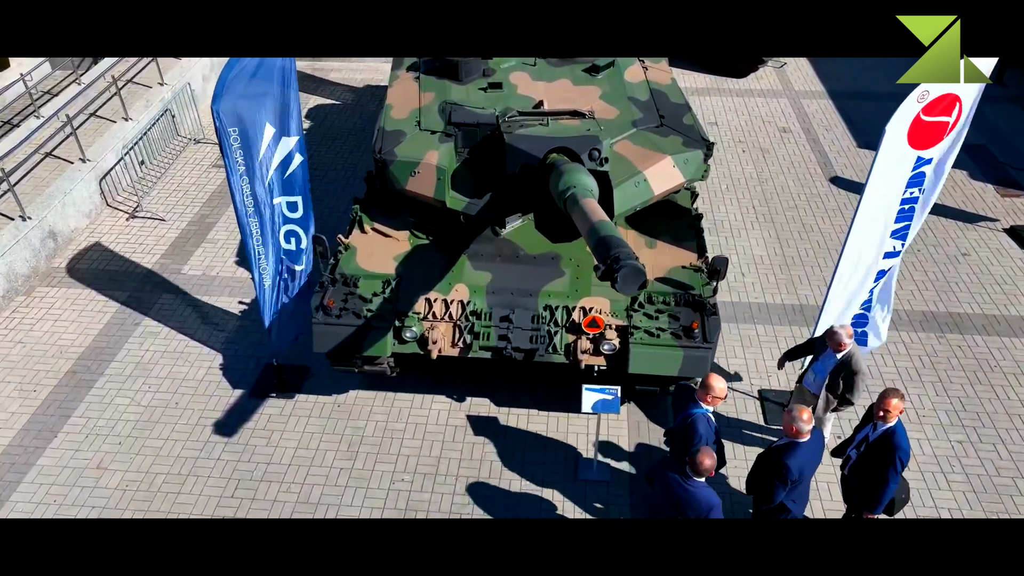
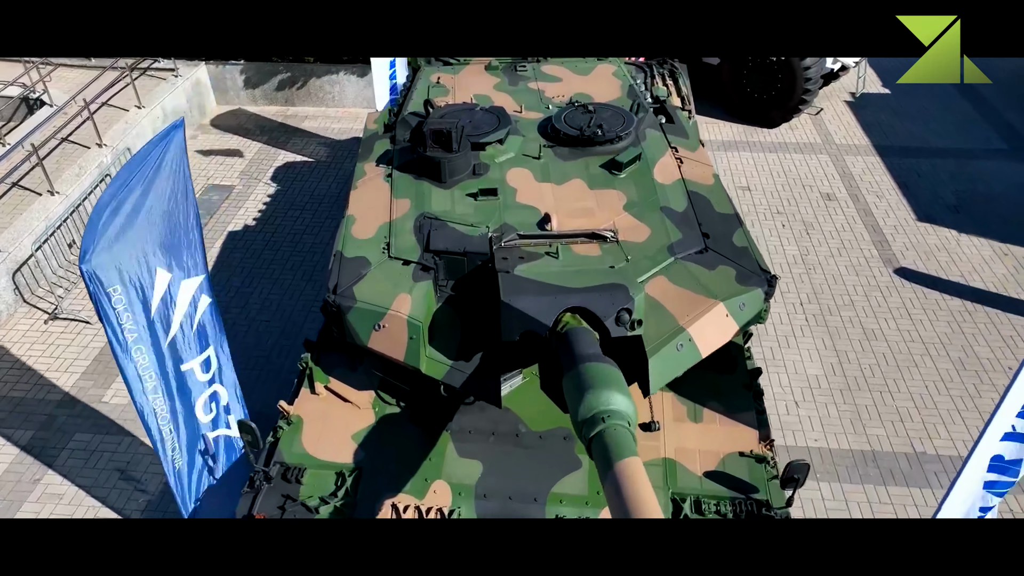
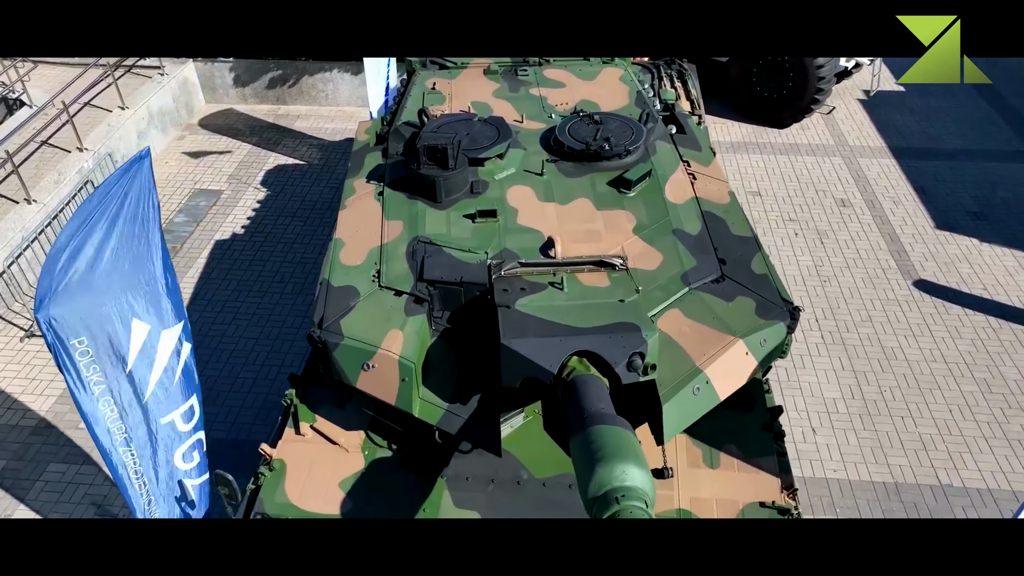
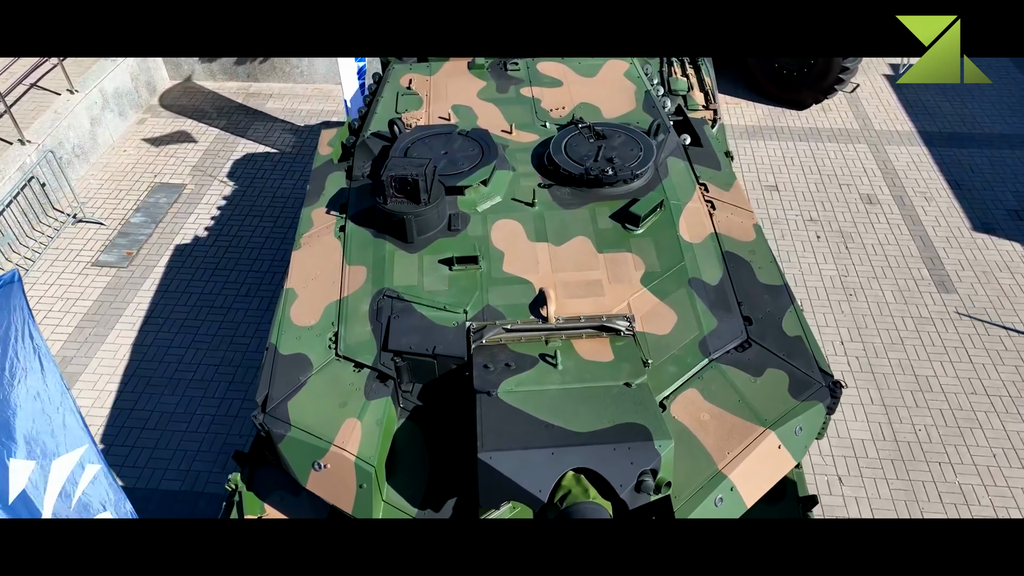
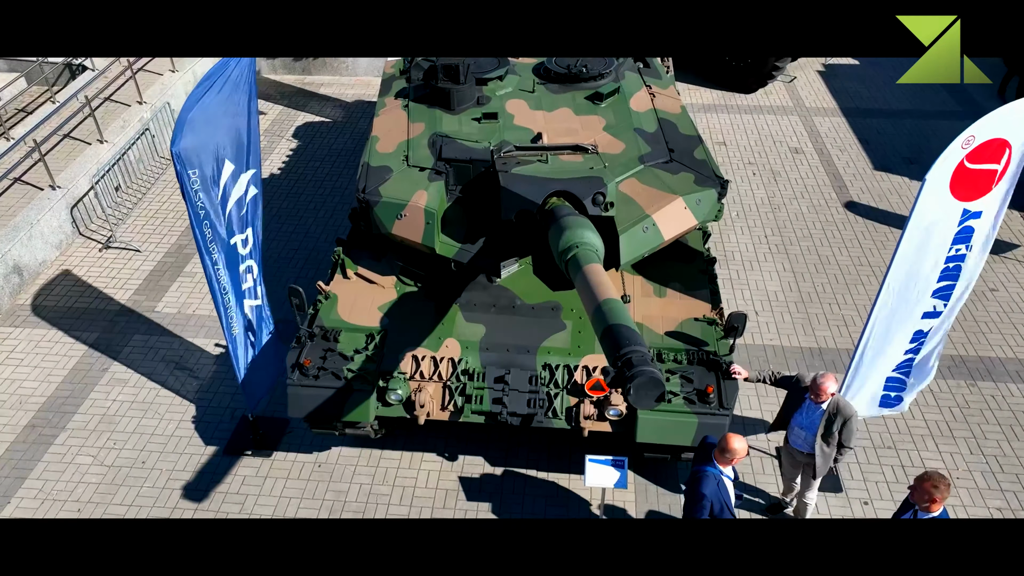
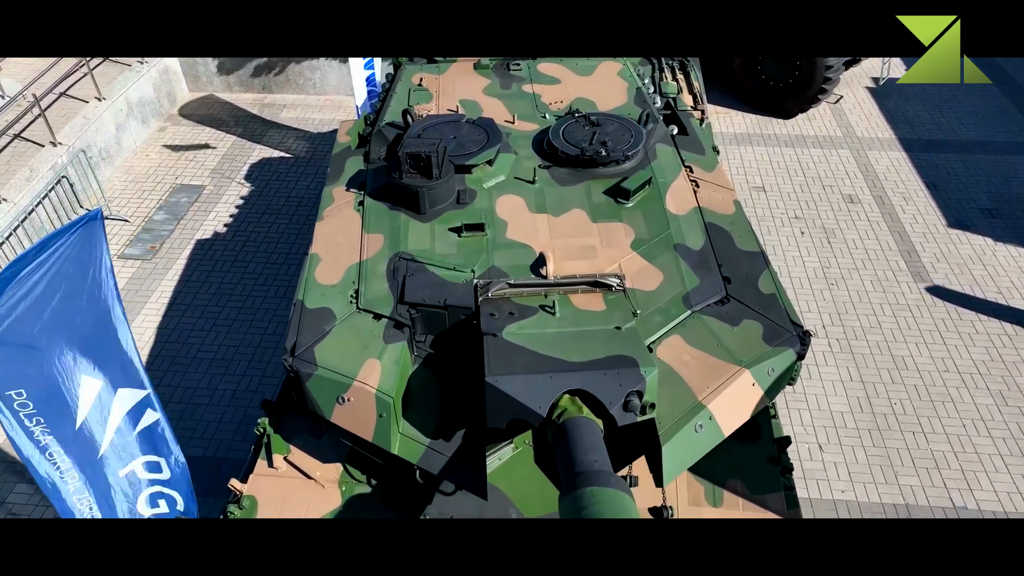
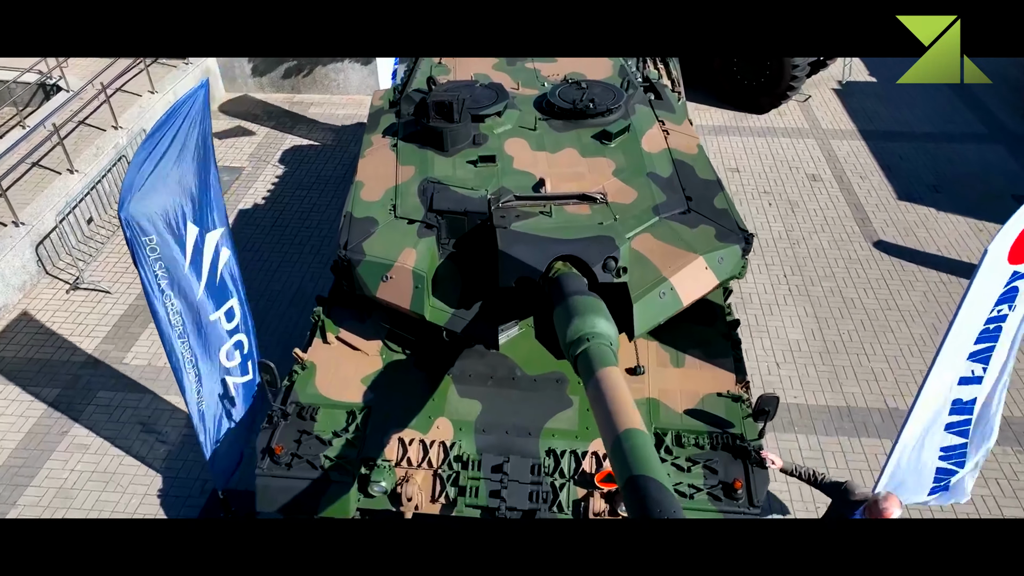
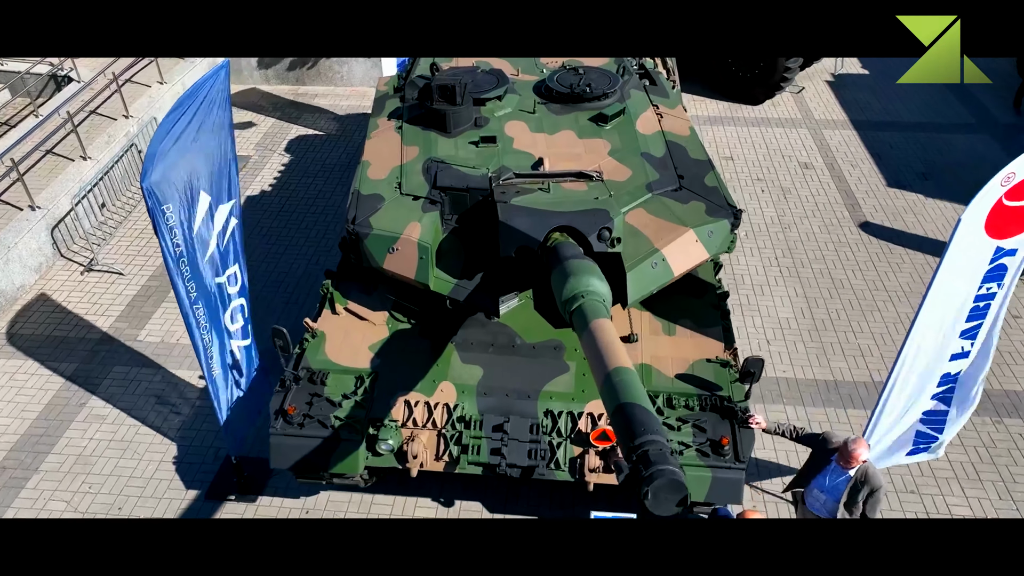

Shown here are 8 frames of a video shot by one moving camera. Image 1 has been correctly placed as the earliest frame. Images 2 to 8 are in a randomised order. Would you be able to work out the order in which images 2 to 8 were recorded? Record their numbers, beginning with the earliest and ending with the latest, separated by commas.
5, 8, 7, 2, 3, 6, 4
